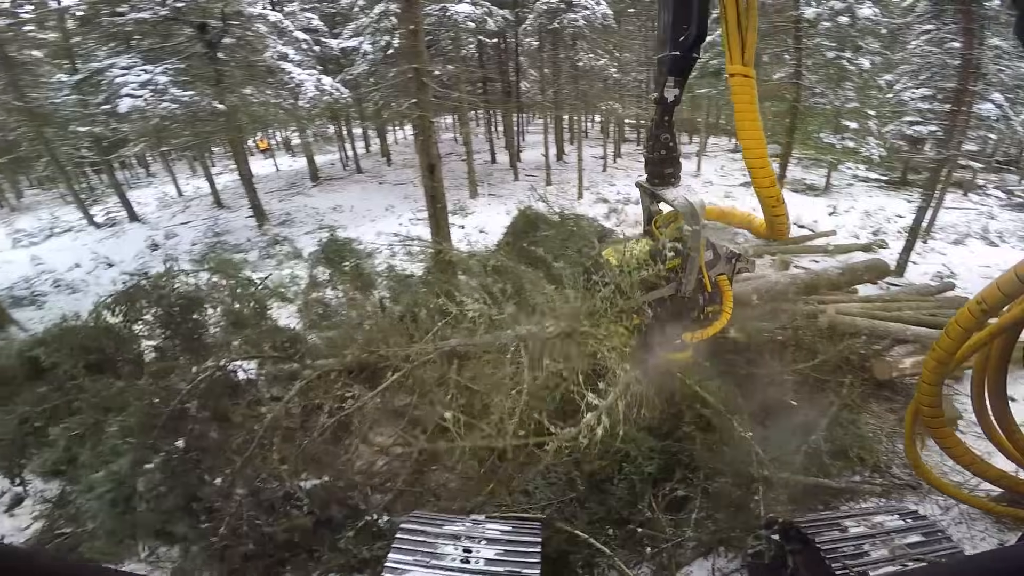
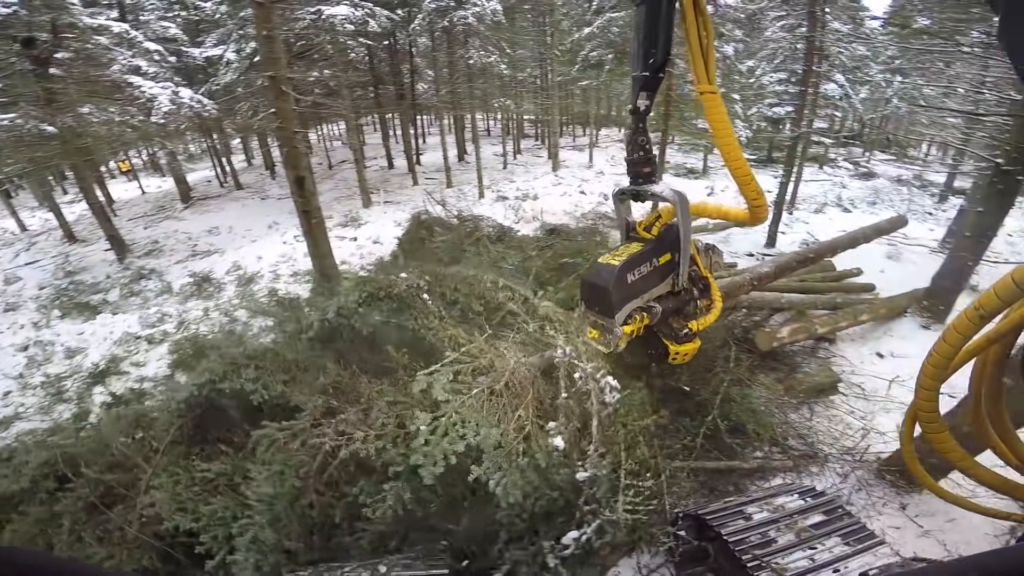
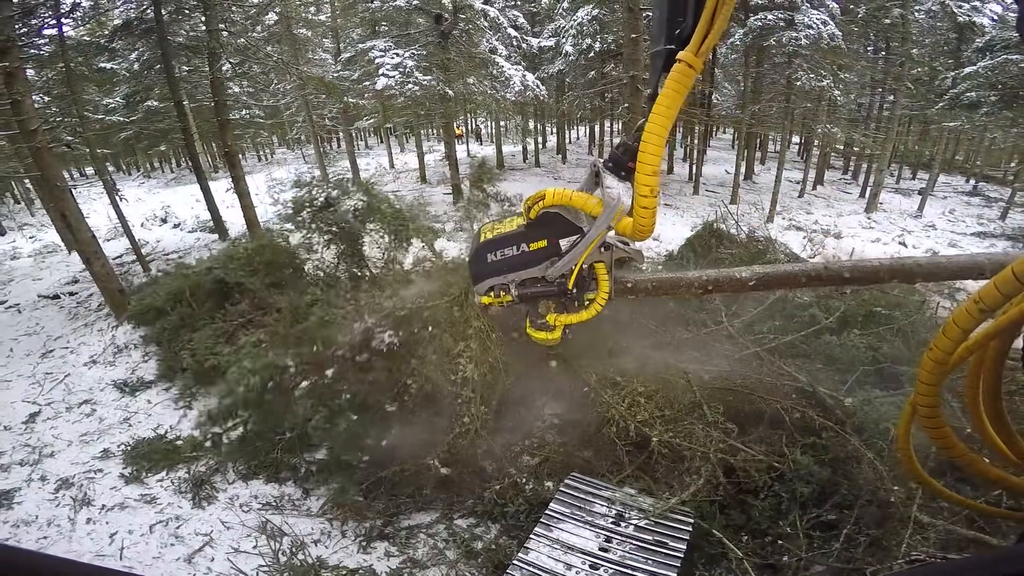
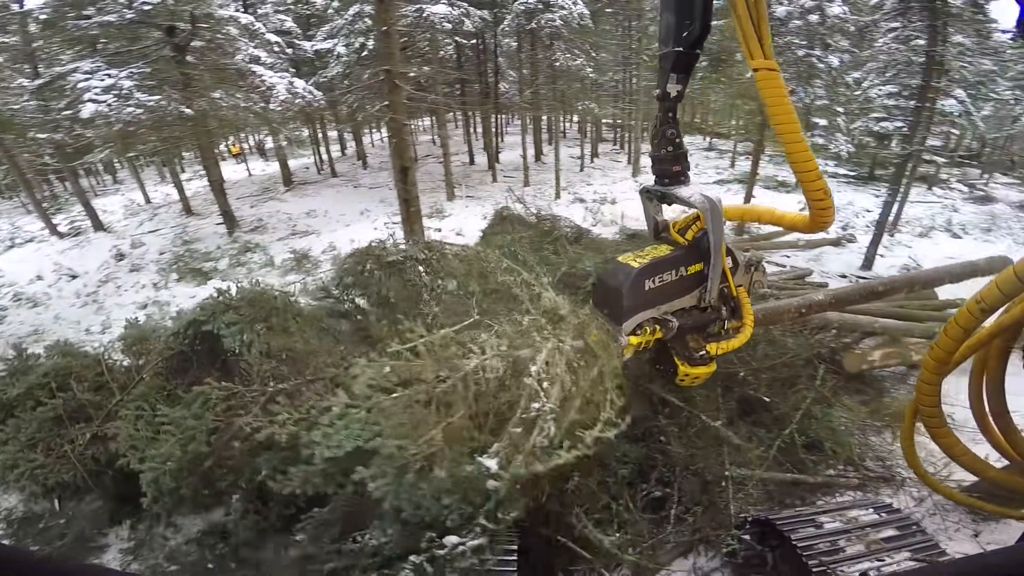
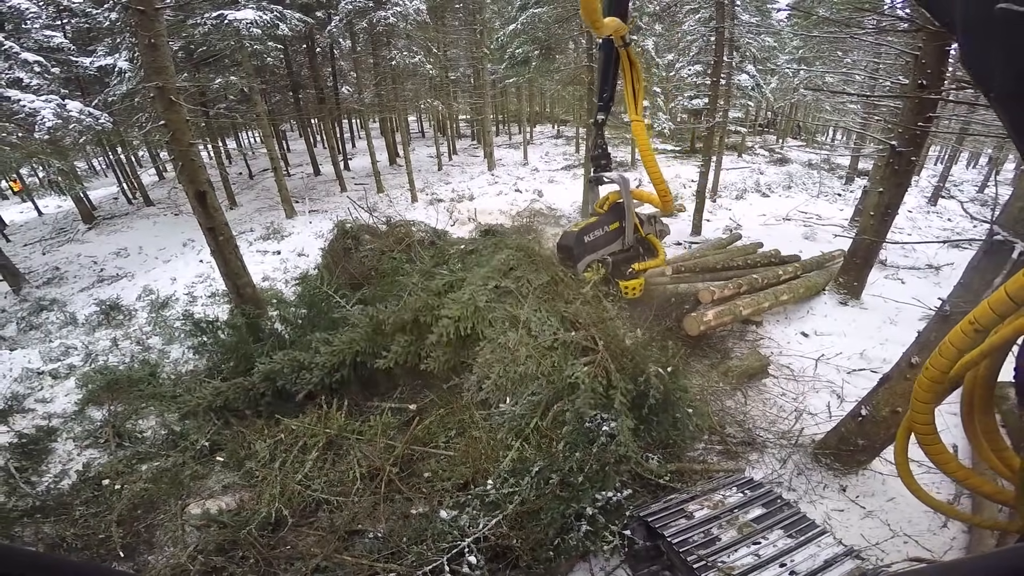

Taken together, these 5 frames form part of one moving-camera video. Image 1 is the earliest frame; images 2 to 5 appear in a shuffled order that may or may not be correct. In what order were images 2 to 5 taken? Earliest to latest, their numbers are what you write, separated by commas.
3, 4, 2, 5
